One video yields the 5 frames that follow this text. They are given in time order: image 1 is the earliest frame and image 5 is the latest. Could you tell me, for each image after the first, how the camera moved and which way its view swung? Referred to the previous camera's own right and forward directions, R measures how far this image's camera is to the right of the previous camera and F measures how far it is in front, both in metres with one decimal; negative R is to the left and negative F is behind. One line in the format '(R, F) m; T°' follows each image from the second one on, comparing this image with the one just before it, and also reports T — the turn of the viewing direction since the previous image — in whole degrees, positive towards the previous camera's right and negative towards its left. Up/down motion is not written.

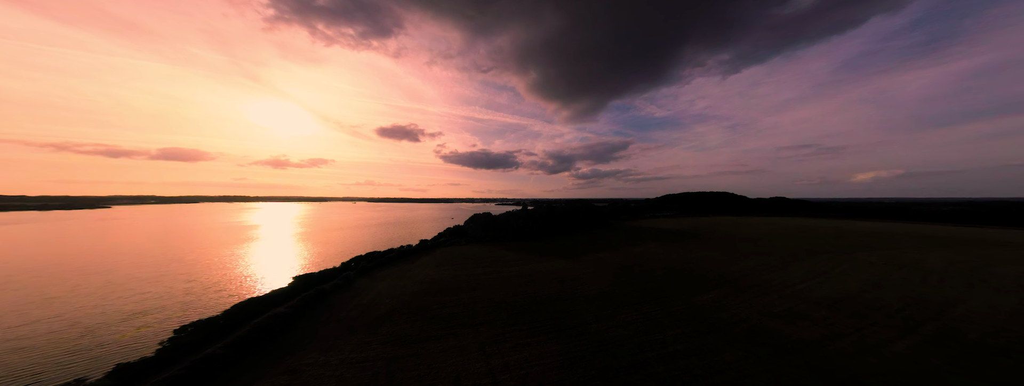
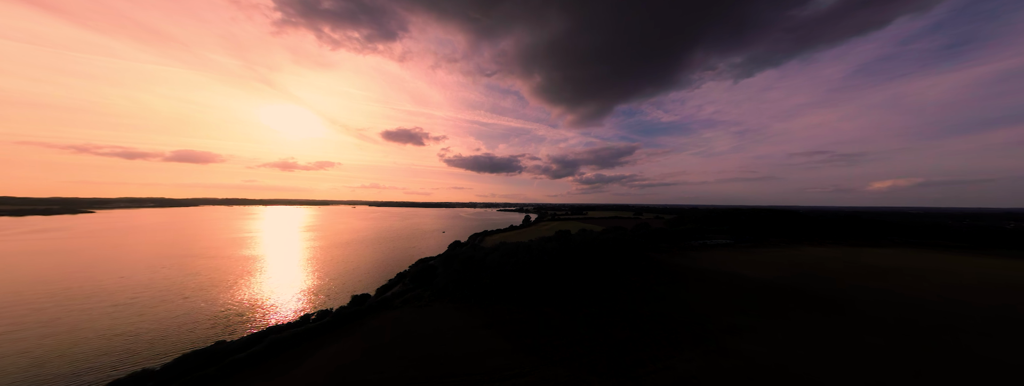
(+0.1, +3.8) m; -1°
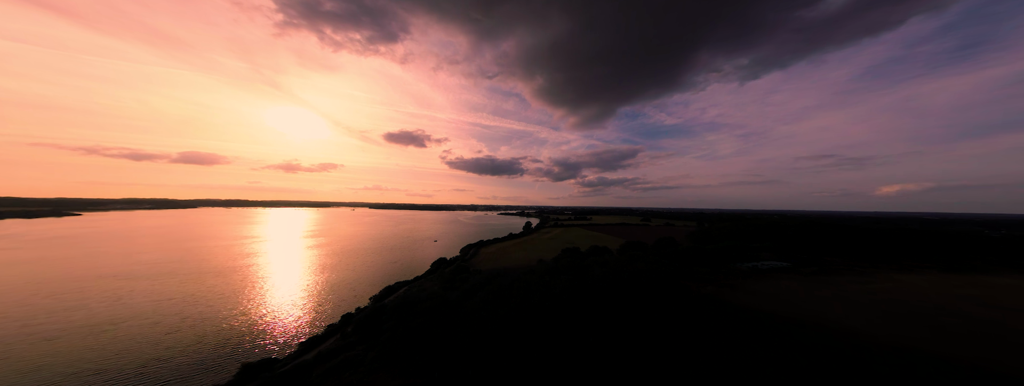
(+0.2, +2.4) m; 0°
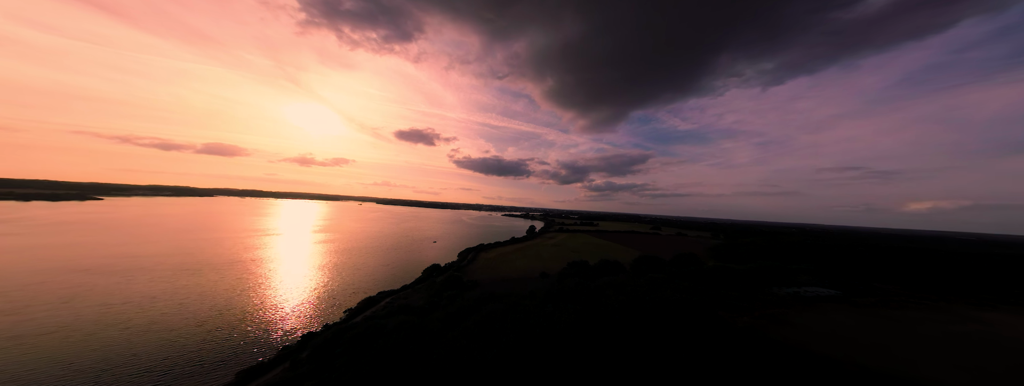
(+0.4, +3.3) m; -1°
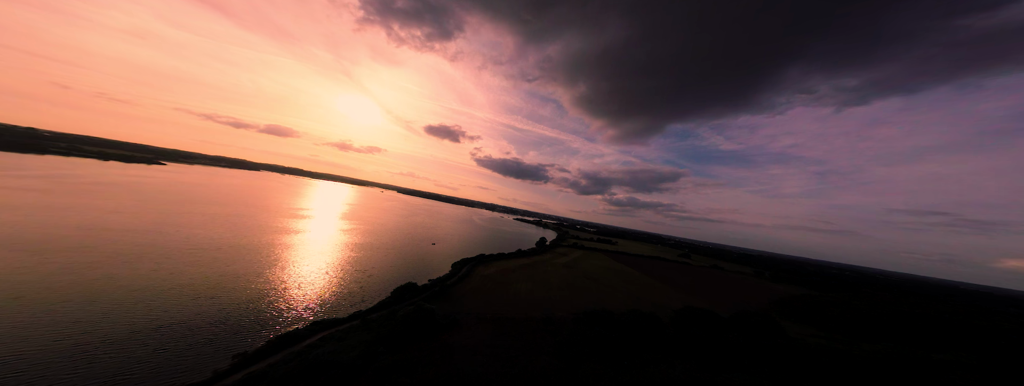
(+1.0, +7.5) m; -4°
